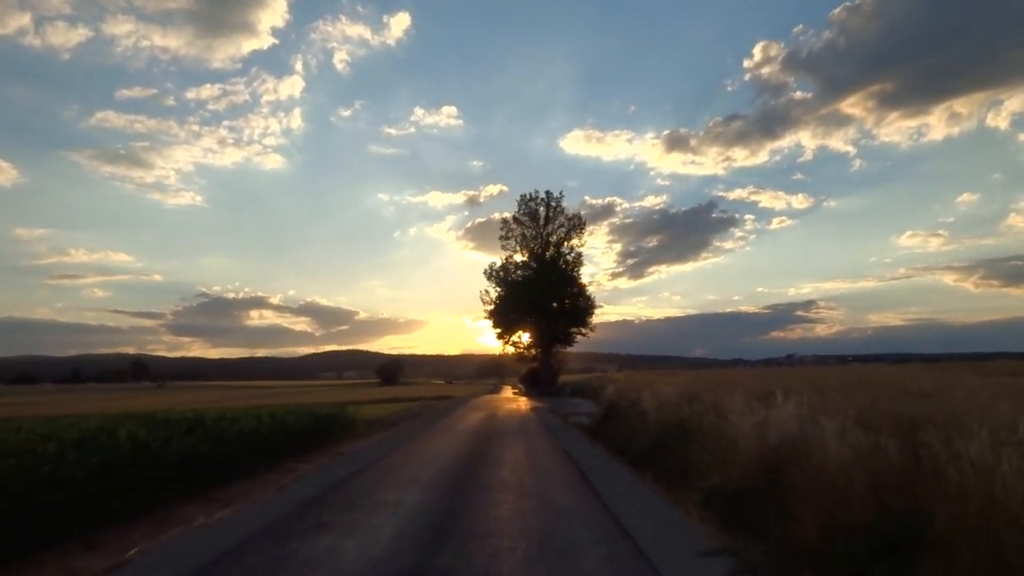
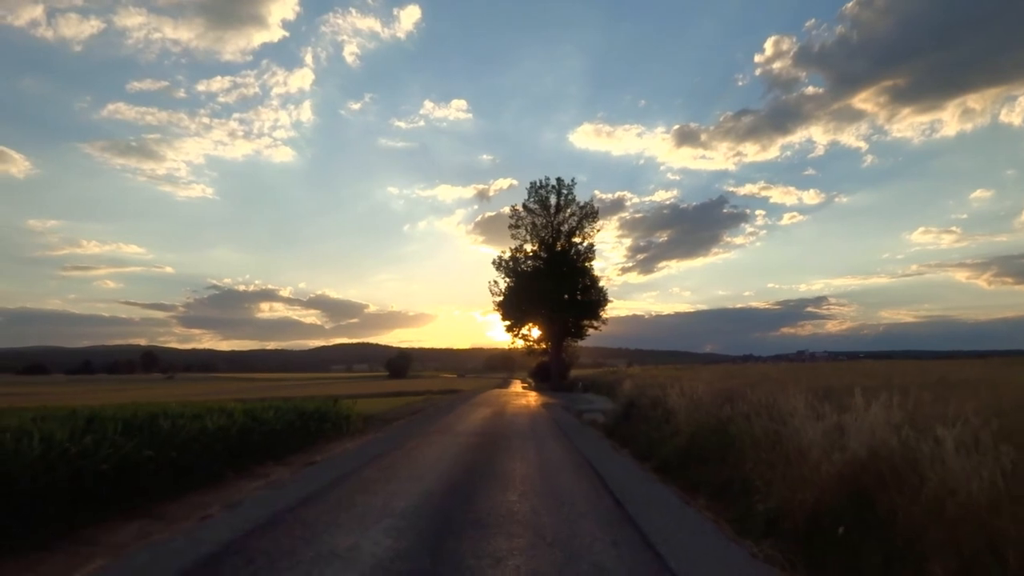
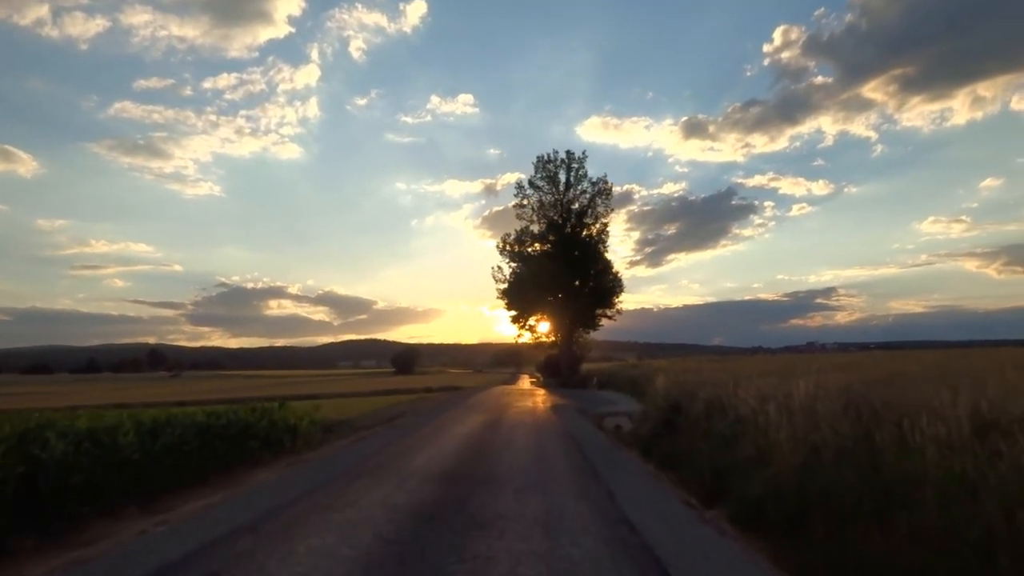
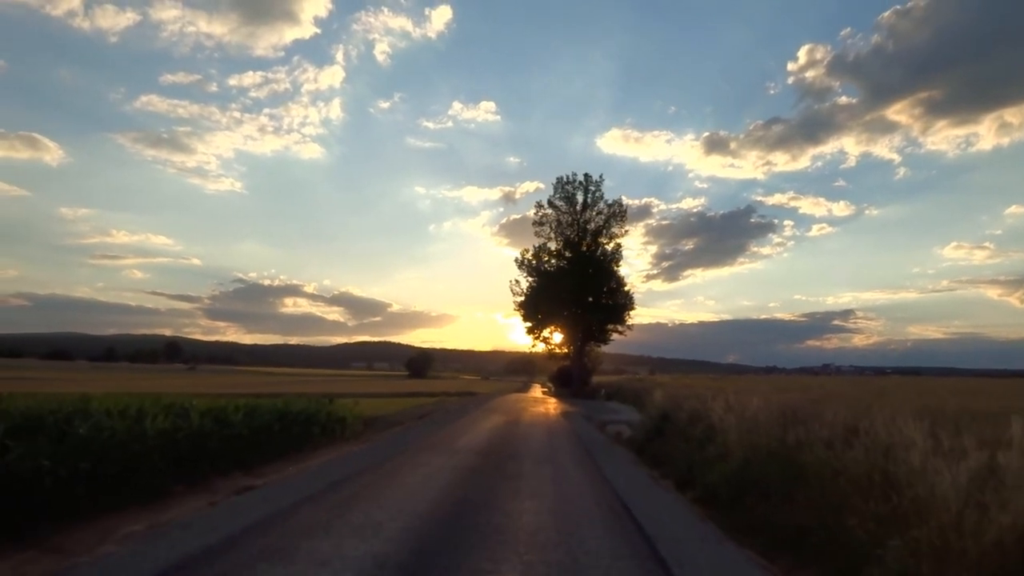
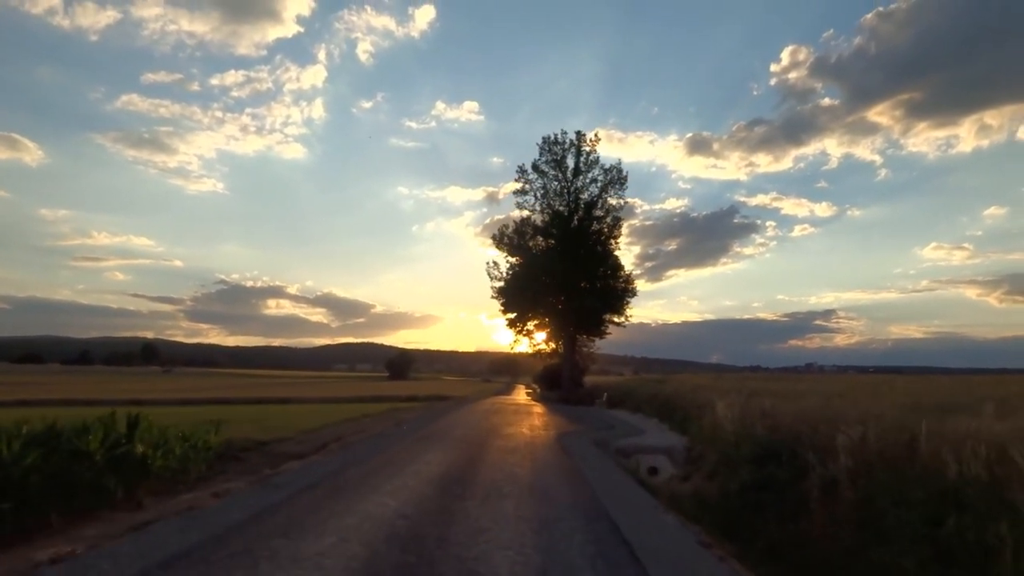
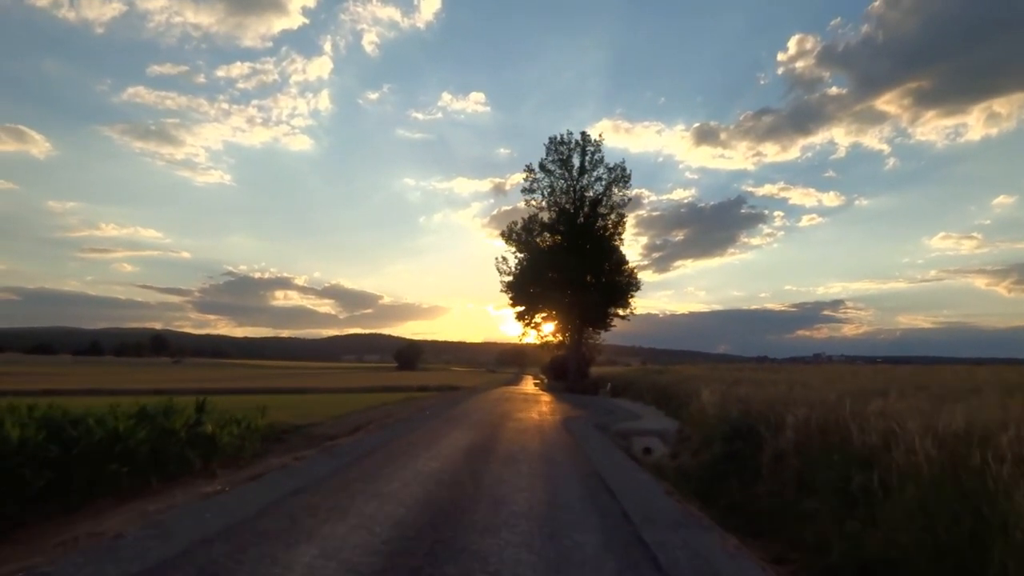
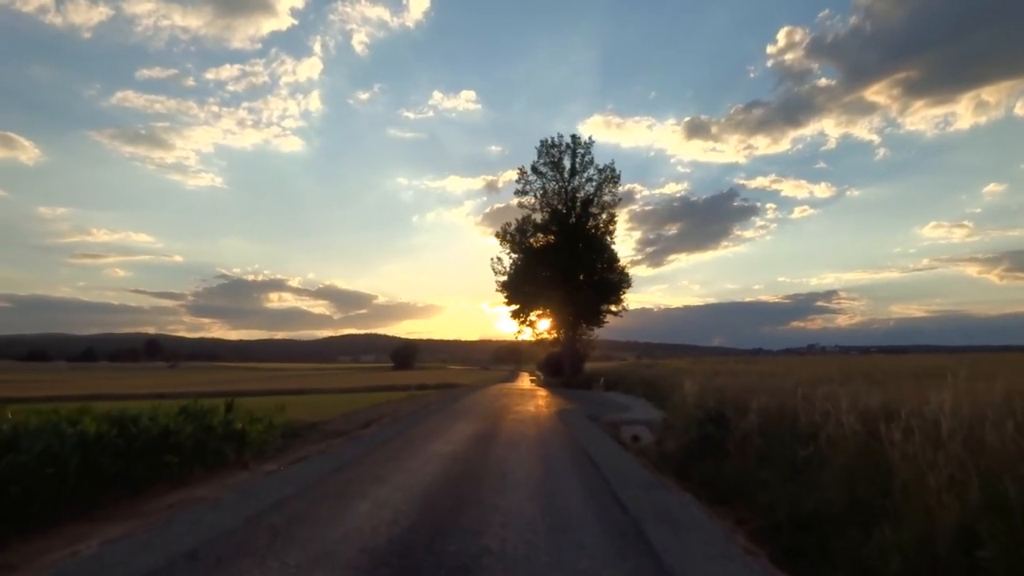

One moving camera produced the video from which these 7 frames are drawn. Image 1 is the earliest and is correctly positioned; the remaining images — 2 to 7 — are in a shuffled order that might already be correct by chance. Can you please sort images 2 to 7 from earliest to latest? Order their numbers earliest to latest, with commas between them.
2, 4, 3, 7, 6, 5
